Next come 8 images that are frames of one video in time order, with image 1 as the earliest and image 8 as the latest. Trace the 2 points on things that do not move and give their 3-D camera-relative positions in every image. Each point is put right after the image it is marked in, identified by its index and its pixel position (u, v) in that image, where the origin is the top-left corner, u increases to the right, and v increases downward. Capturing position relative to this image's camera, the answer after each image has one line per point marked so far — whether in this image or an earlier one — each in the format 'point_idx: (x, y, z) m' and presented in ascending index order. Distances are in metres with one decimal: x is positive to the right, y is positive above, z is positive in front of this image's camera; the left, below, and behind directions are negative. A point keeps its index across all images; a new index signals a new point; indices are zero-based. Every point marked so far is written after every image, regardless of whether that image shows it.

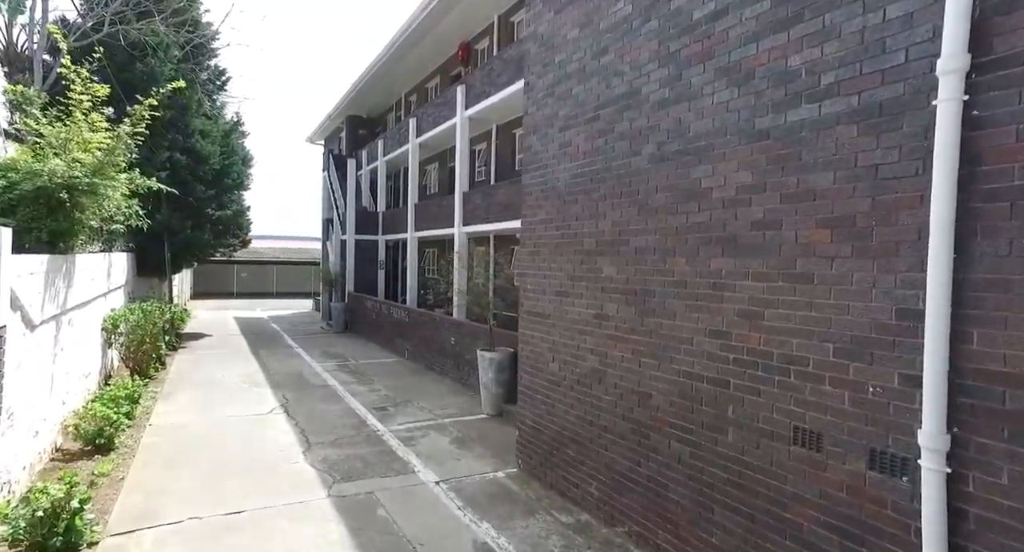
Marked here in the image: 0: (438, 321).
0: (-1.5, -1.0, +12.3) m
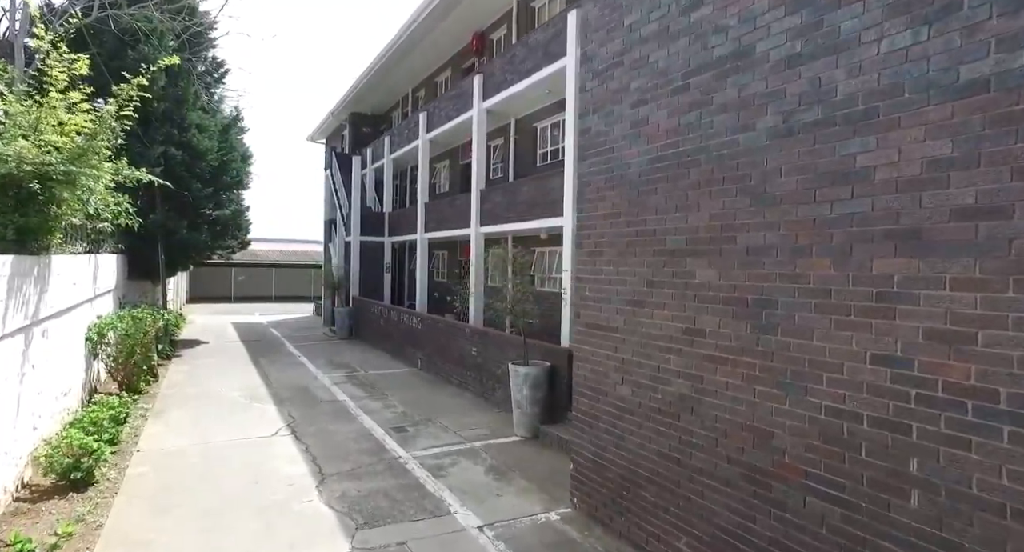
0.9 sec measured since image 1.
0: (-1.1, -1.1, +11.3) m
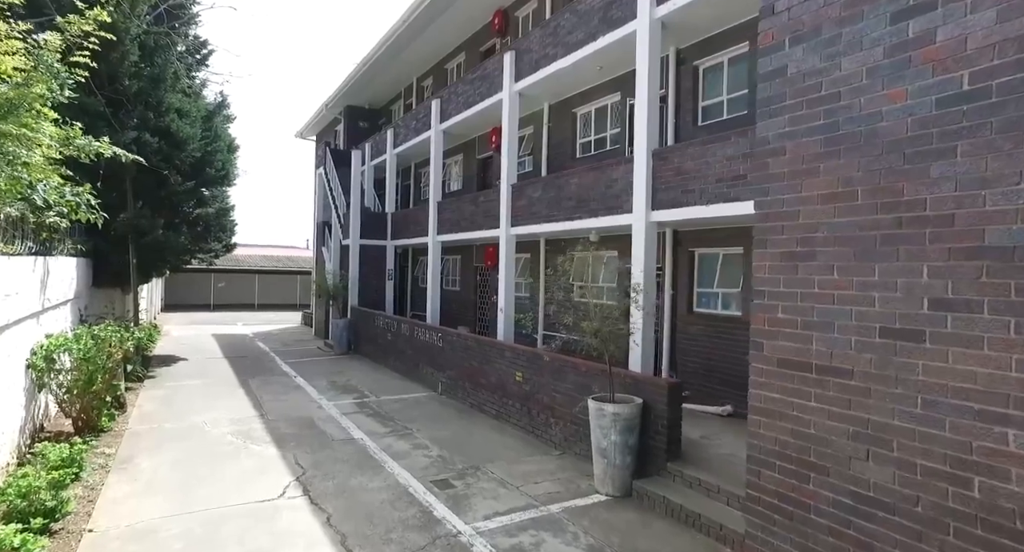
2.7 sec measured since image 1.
0: (-0.3, -1.2, +9.5) m
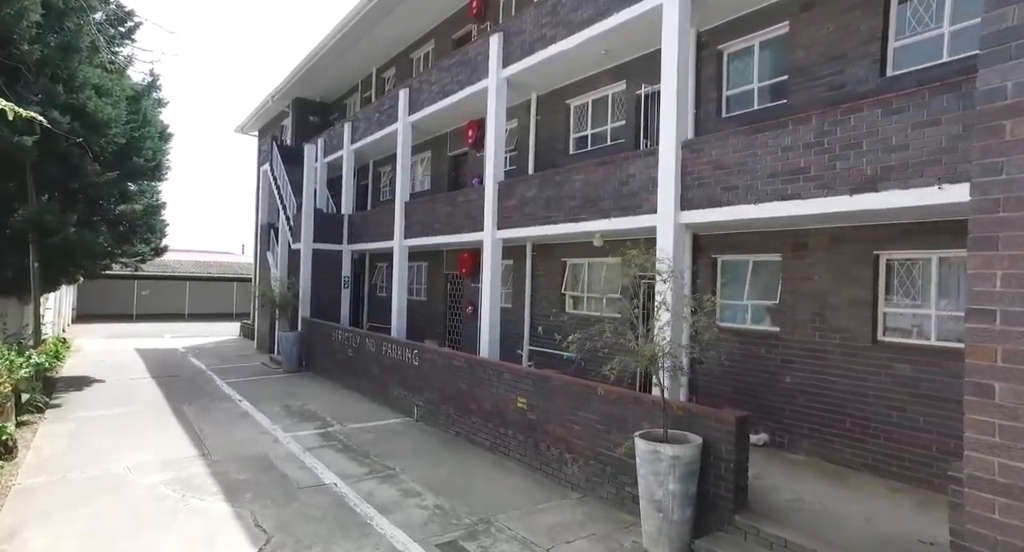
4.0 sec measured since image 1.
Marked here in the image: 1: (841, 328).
0: (-0.4, -1.3, +8.2) m
1: (+3.7, -0.6, +6.5) m
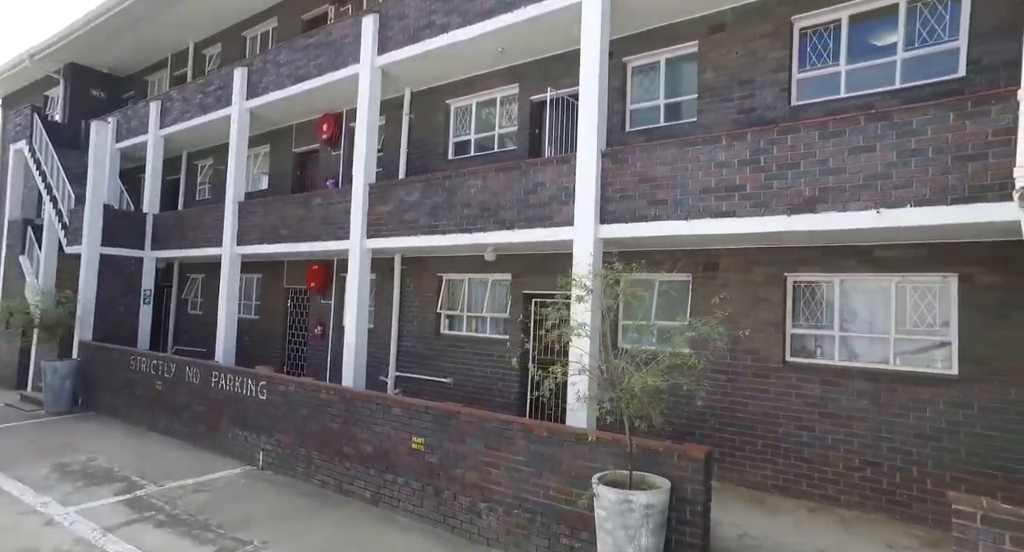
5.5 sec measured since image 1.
0: (-1.7, -1.5, +6.8) m
1: (+2.7, -0.8, +6.5) m
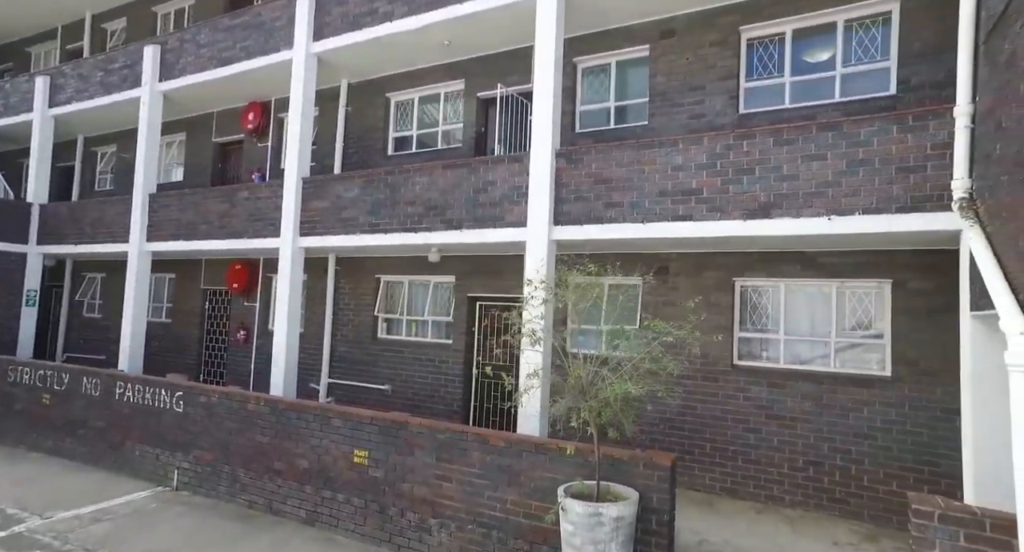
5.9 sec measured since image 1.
0: (-2.3, -1.5, +6.3) m
1: (+2.2, -0.9, +6.5) m
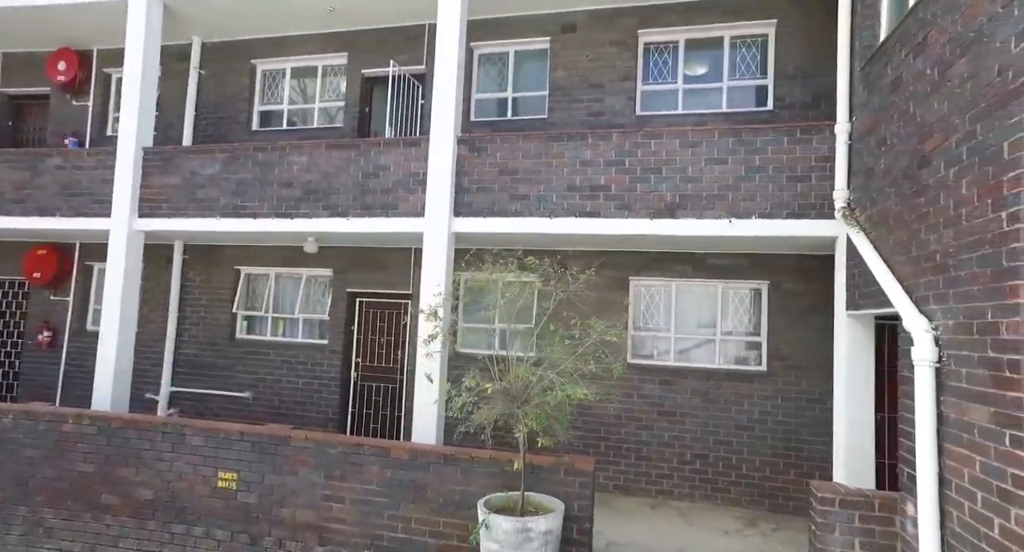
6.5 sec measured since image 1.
0: (-3.3, -1.4, +5.2) m
1: (+1.0, -0.8, +6.5) m
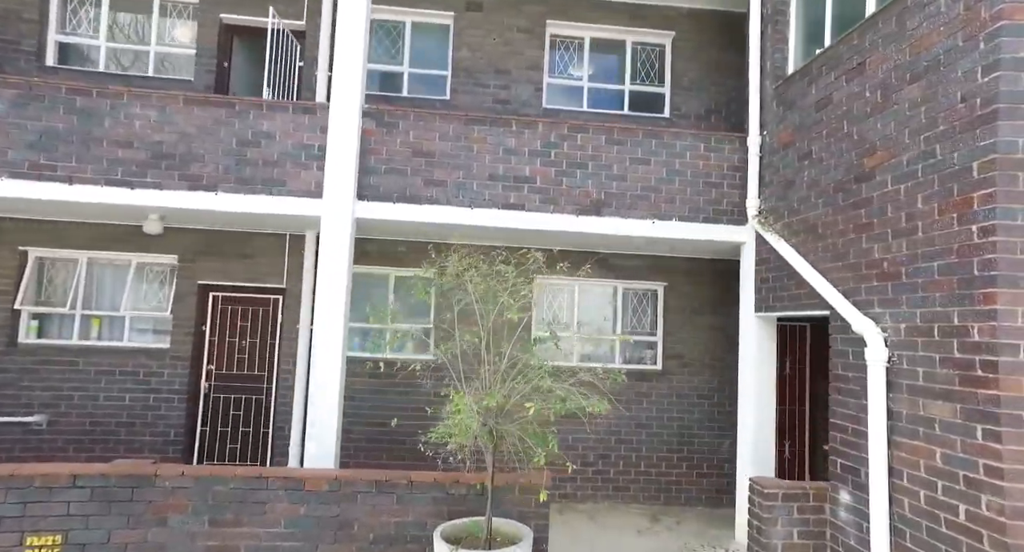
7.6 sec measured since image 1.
0: (-3.7, -1.3, +3.5) m
1: (-0.1, -0.8, +6.1) m
